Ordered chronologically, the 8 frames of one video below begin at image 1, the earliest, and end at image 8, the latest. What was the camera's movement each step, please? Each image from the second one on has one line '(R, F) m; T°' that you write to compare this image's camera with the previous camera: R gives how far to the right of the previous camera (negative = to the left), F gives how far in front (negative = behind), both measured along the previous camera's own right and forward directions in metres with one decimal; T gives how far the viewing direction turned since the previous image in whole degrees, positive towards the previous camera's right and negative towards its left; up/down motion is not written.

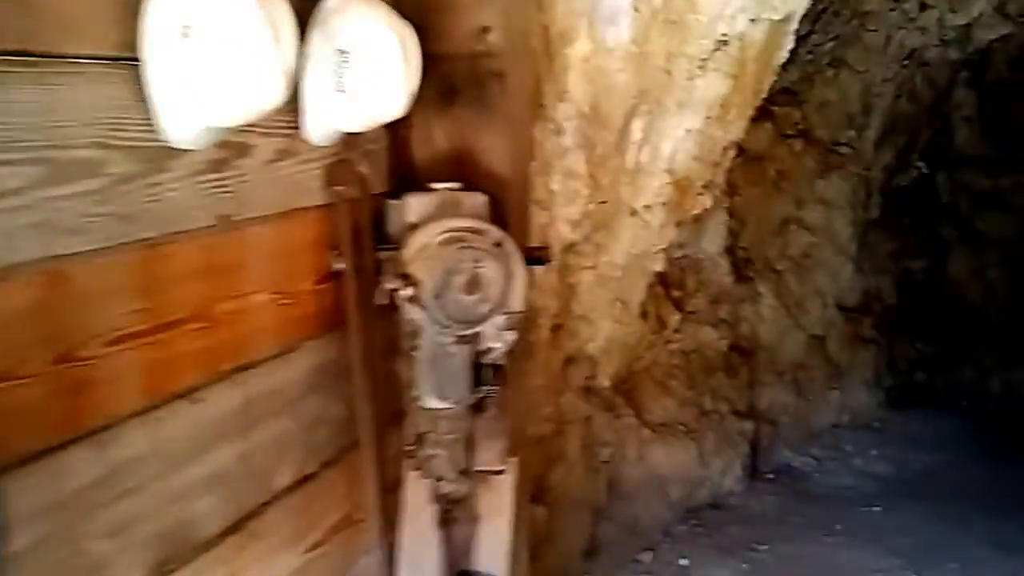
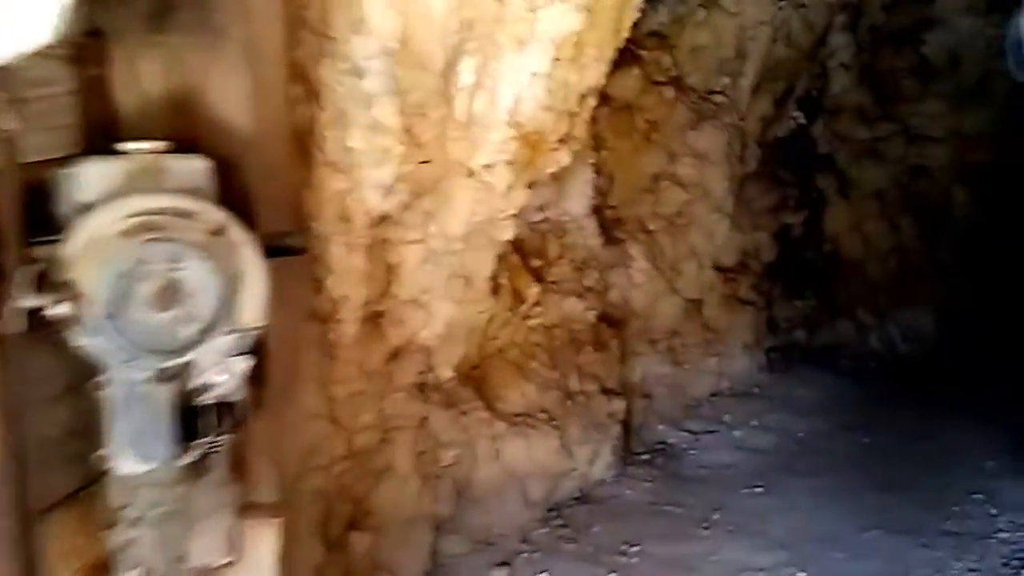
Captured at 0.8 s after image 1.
(+0.1, +0.3) m; +4°
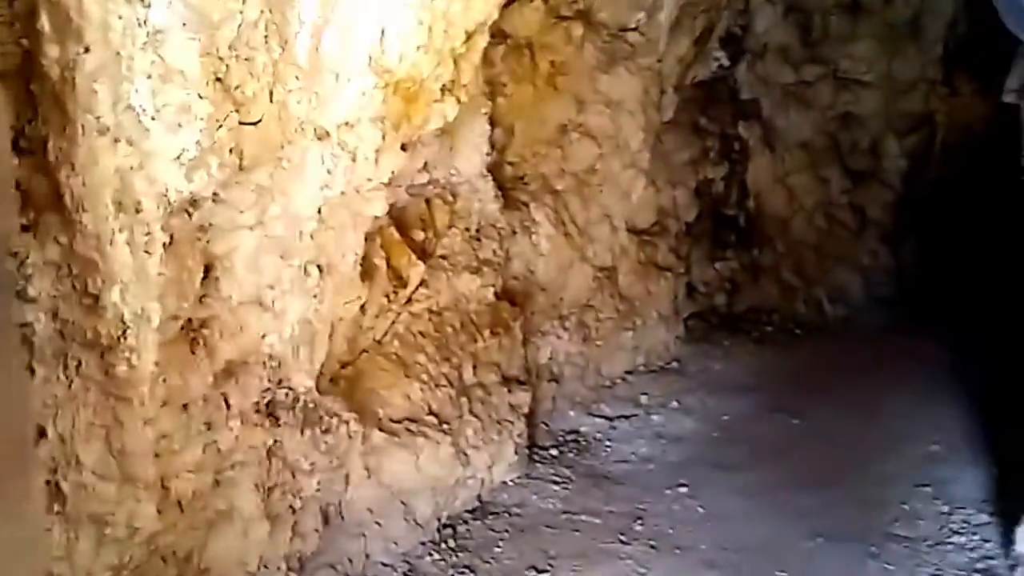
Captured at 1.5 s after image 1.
(0.0, +0.3) m; +4°
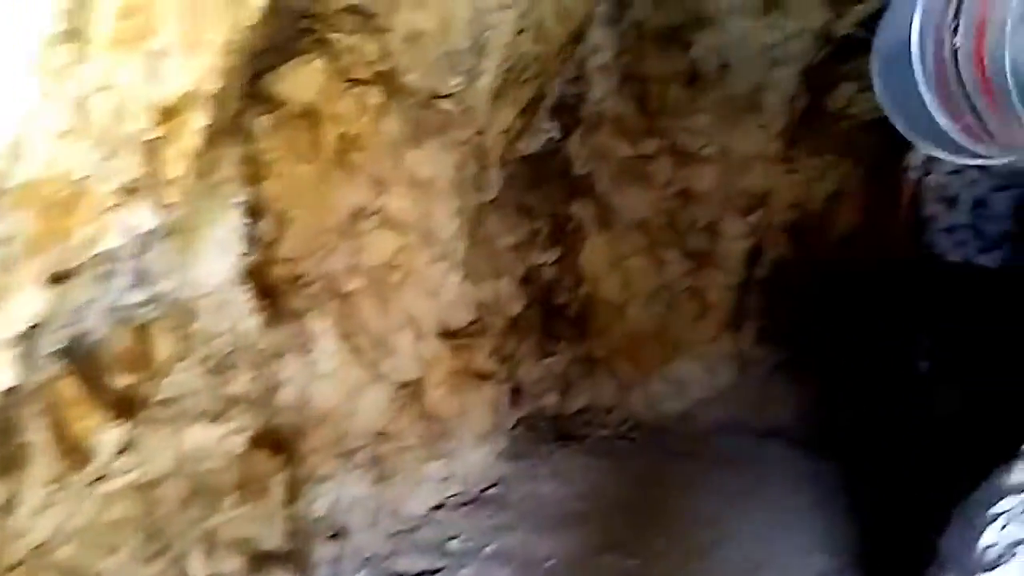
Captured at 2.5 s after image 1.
(+0.1, +0.4) m; +7°
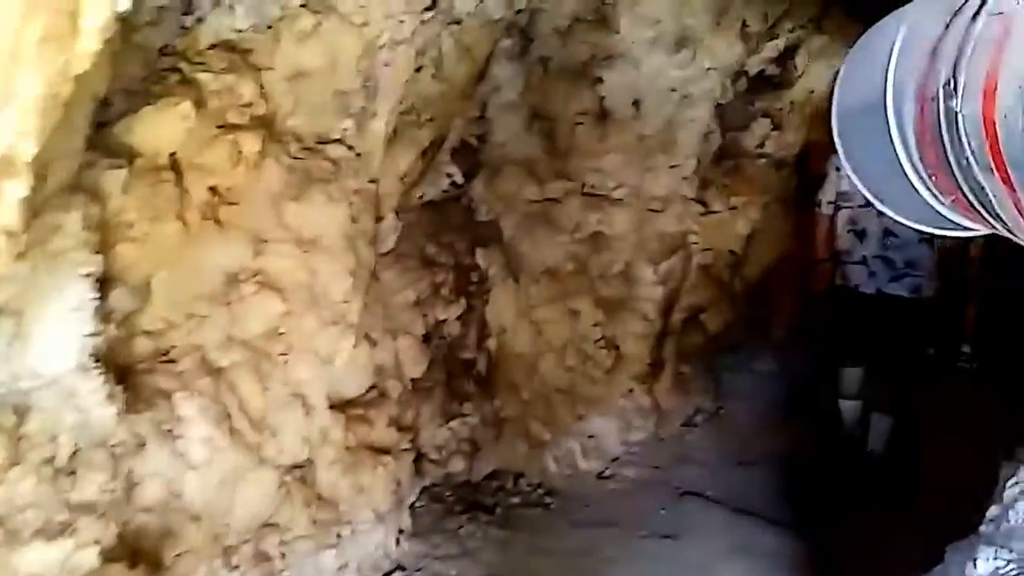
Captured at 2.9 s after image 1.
(0.0, +0.2) m; +5°
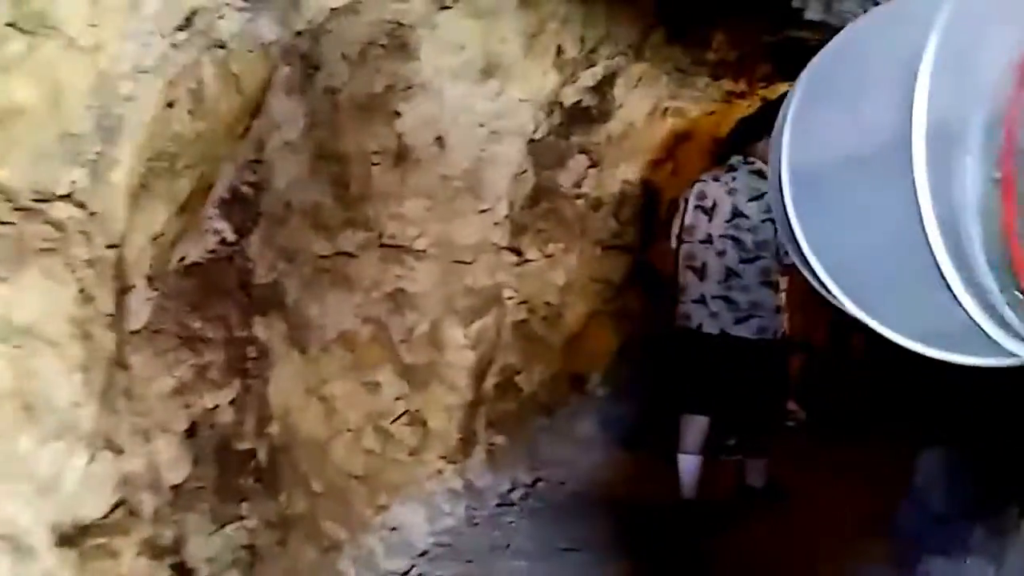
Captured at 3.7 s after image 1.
(0.0, +0.4) m; +10°
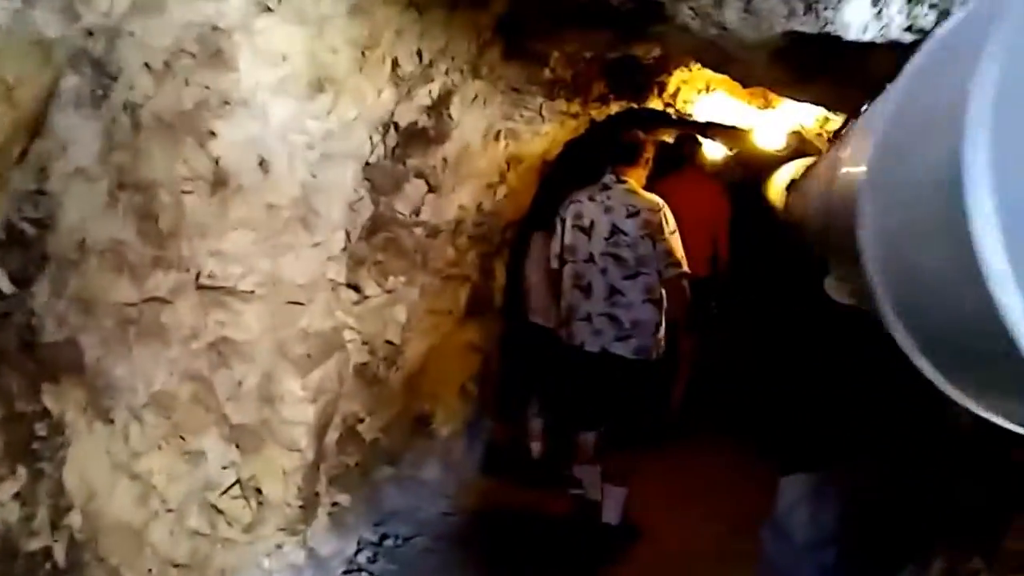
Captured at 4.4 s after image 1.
(0.0, +0.3) m; +9°
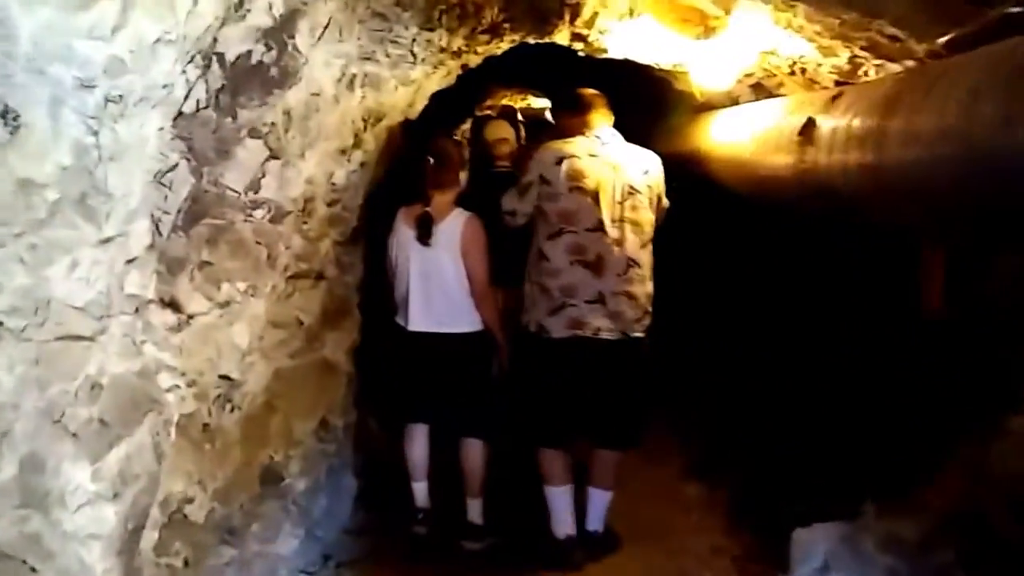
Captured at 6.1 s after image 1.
(-0.1, +0.8) m; +9°
